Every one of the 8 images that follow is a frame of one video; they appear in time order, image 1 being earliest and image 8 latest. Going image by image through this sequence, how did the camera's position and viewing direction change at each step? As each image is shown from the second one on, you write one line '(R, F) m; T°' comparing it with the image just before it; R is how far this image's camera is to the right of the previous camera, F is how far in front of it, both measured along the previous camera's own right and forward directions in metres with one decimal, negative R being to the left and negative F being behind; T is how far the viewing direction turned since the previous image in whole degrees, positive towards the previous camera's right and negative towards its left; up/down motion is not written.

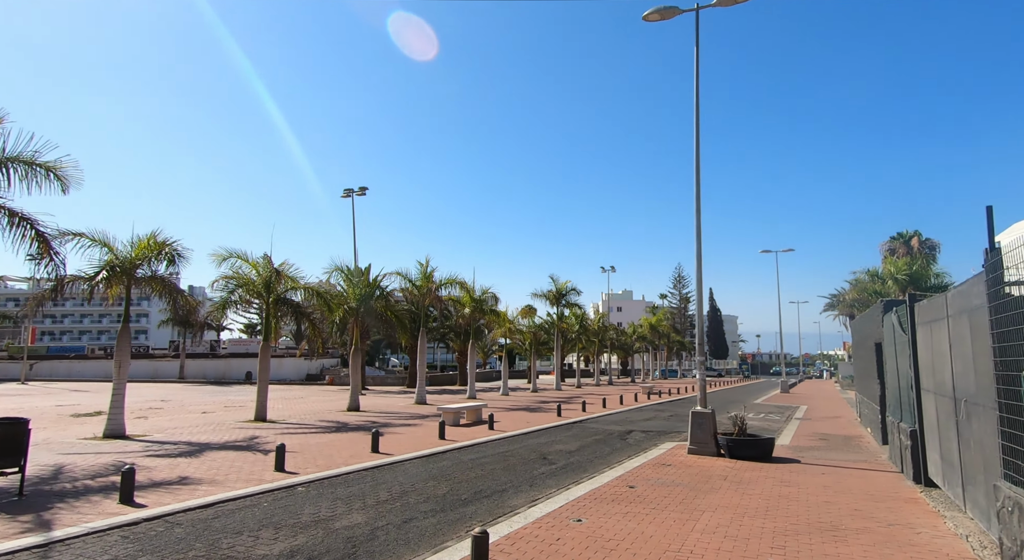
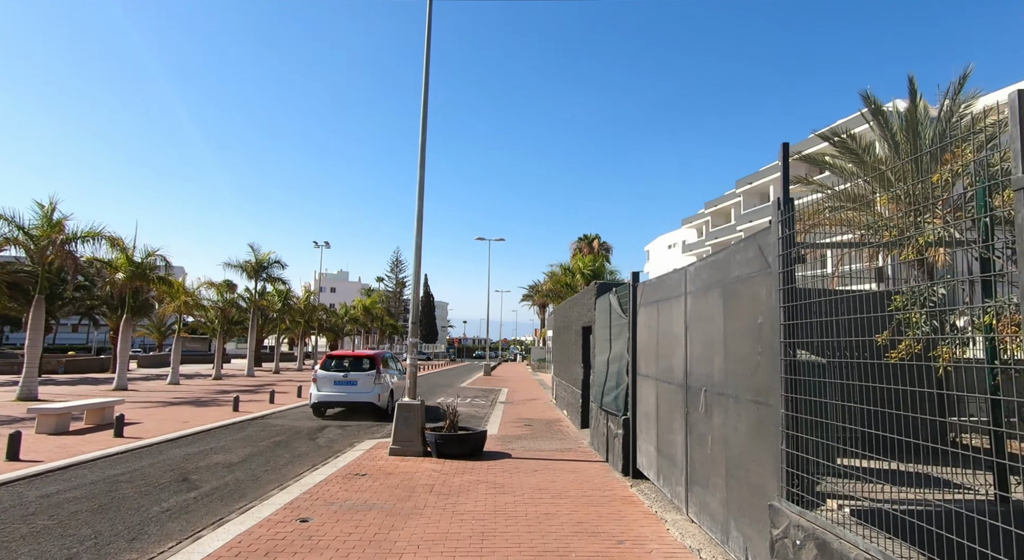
(+0.7, +2.4) m; +27°
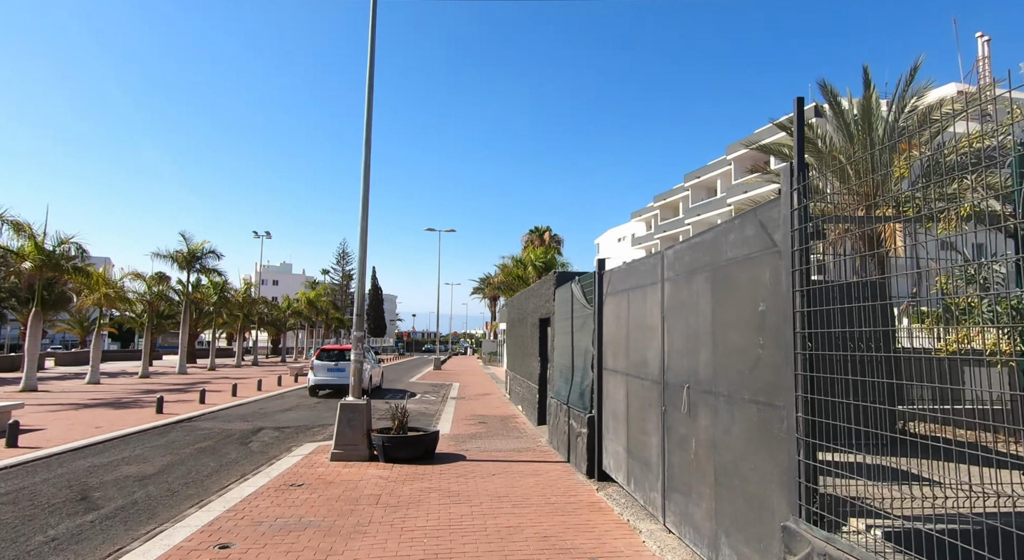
(-0.1, +0.8) m; +5°
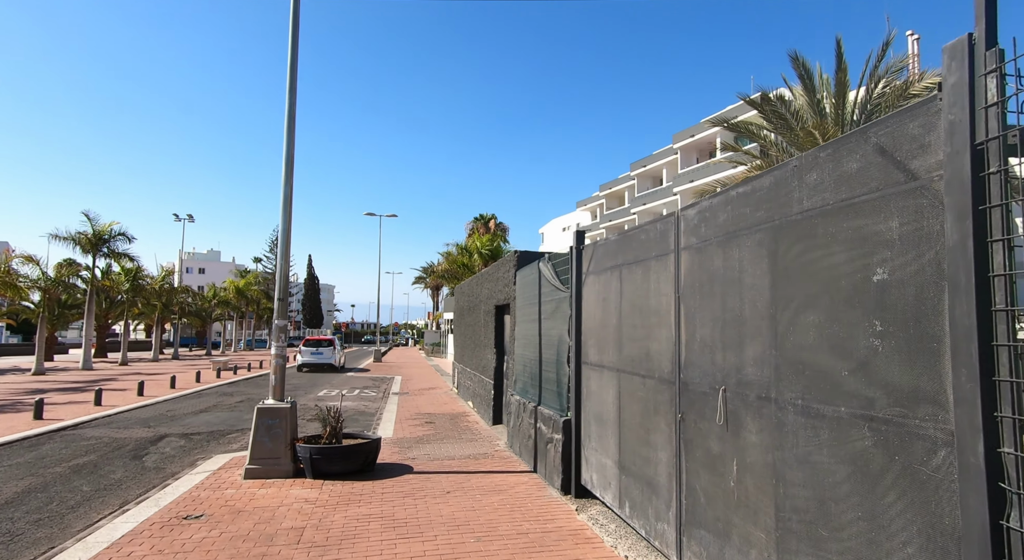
(-0.2, +1.5) m; +6°
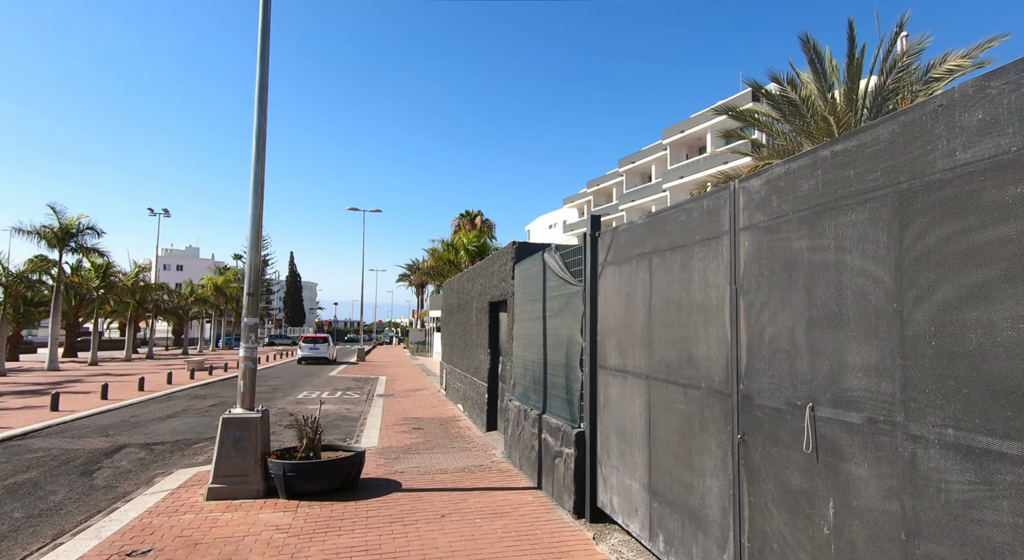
(-0.2, +0.9) m; +1°
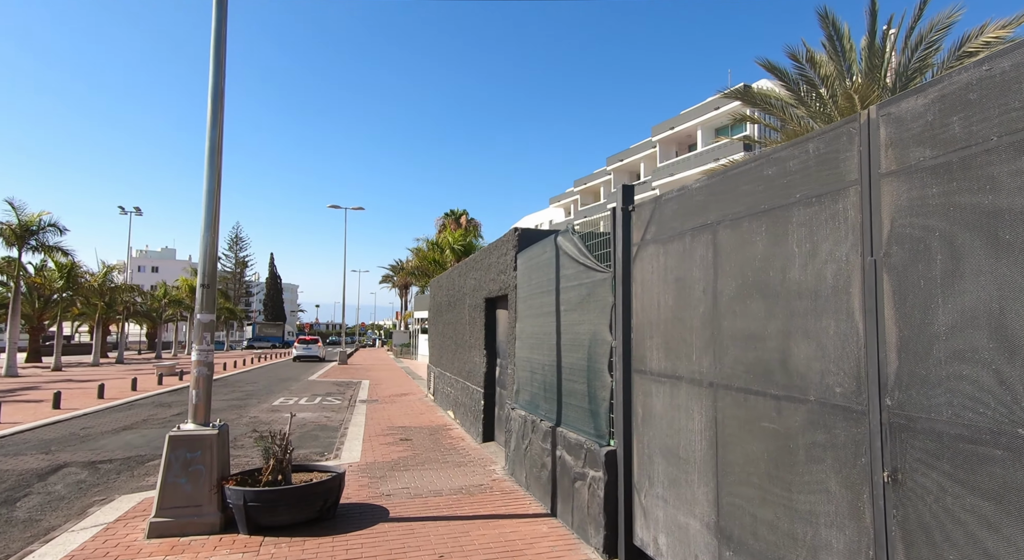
(-0.2, +1.1) m; +2°
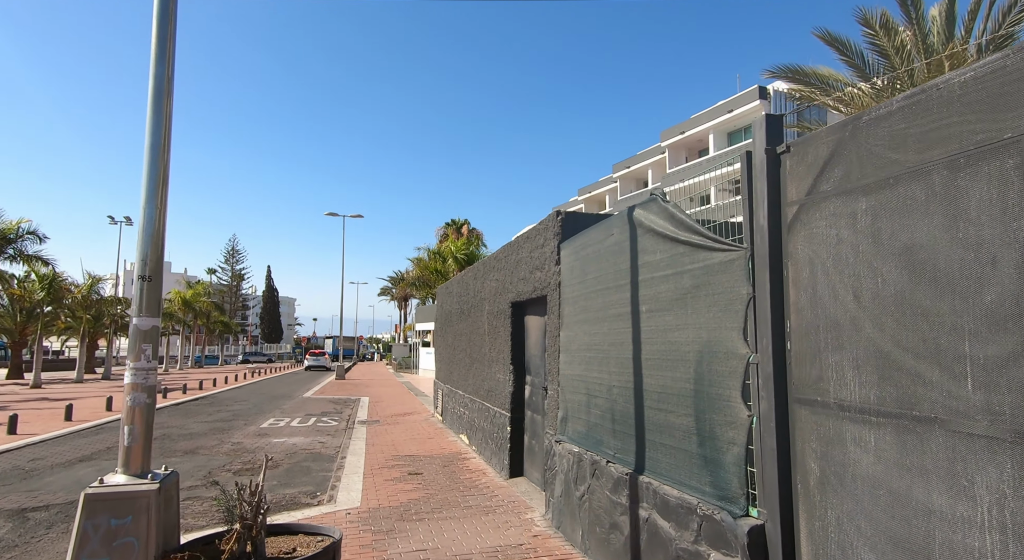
(-0.5, +1.7) m; 0°
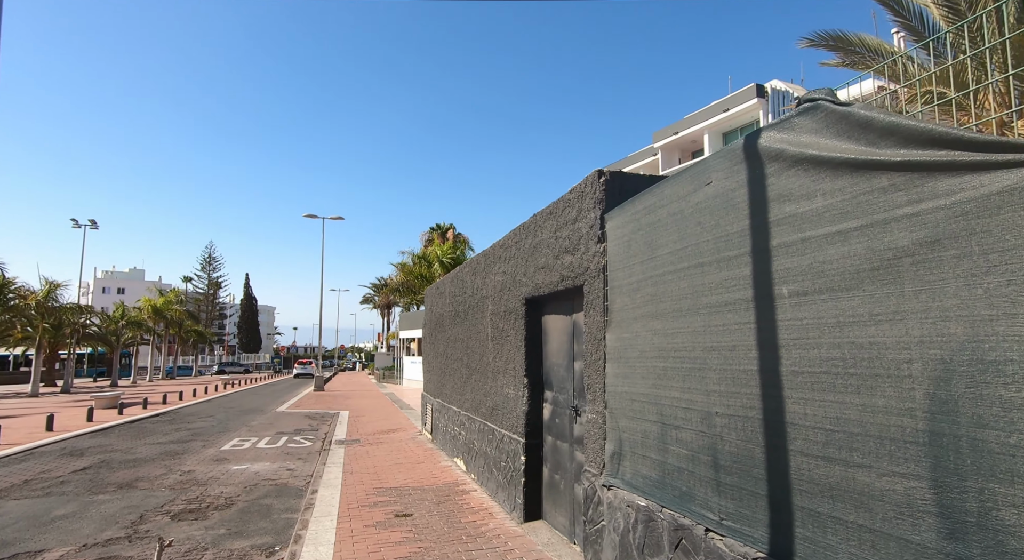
(-0.3, +1.7) m; +2°
